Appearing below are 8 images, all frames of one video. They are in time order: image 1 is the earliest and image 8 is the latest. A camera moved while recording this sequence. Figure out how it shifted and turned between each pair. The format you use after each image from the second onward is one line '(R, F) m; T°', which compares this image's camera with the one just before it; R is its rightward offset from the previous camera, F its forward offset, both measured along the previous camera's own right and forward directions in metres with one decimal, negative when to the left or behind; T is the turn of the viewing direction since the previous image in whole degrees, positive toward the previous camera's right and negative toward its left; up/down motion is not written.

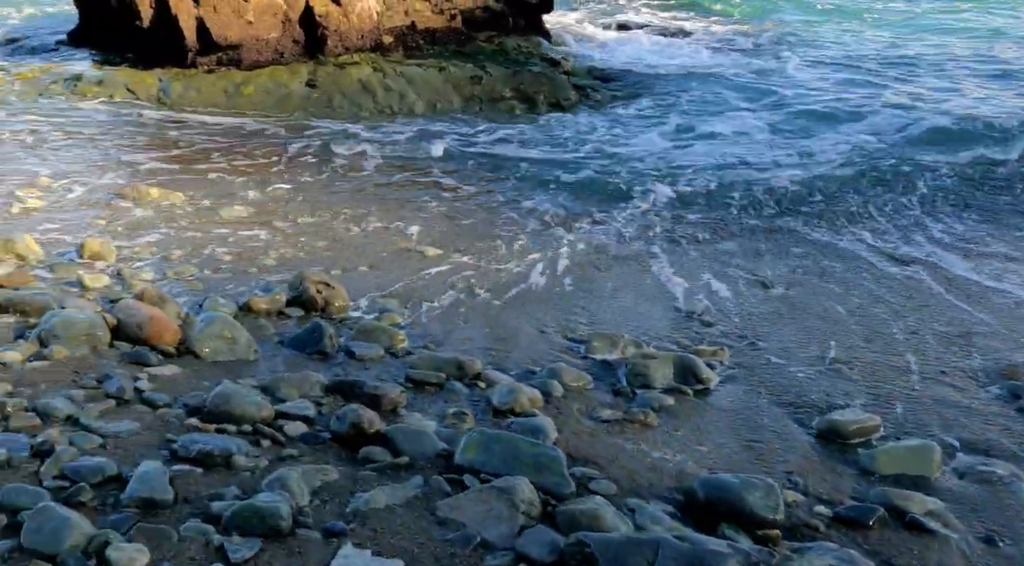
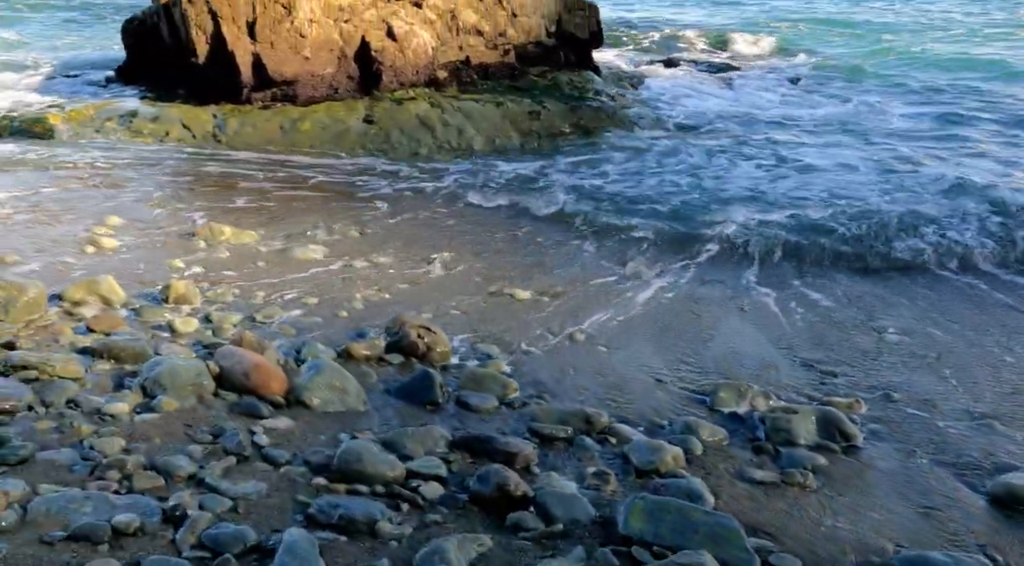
(-0.6, +0.3) m; -1°
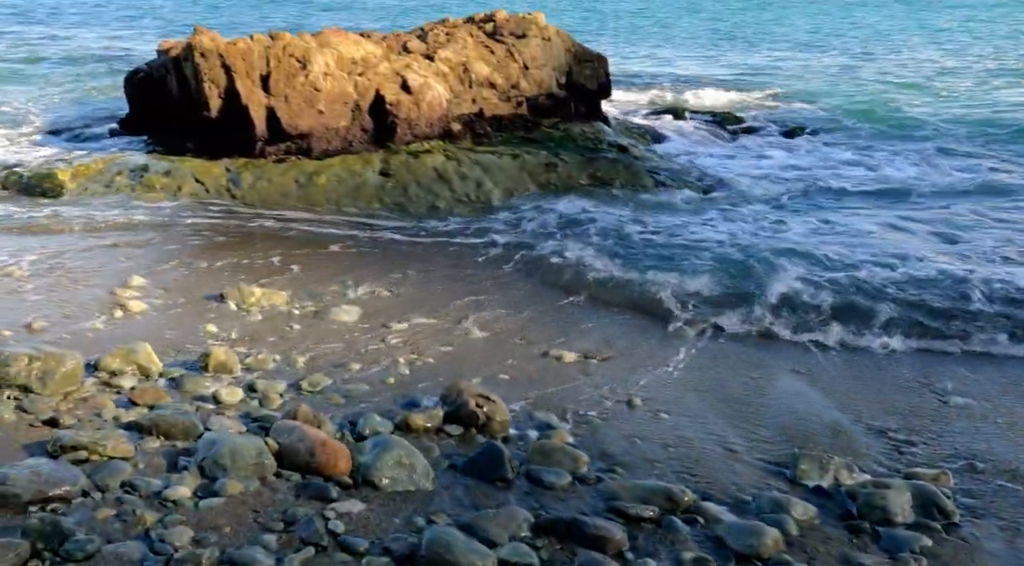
(-0.5, +0.2) m; +1°
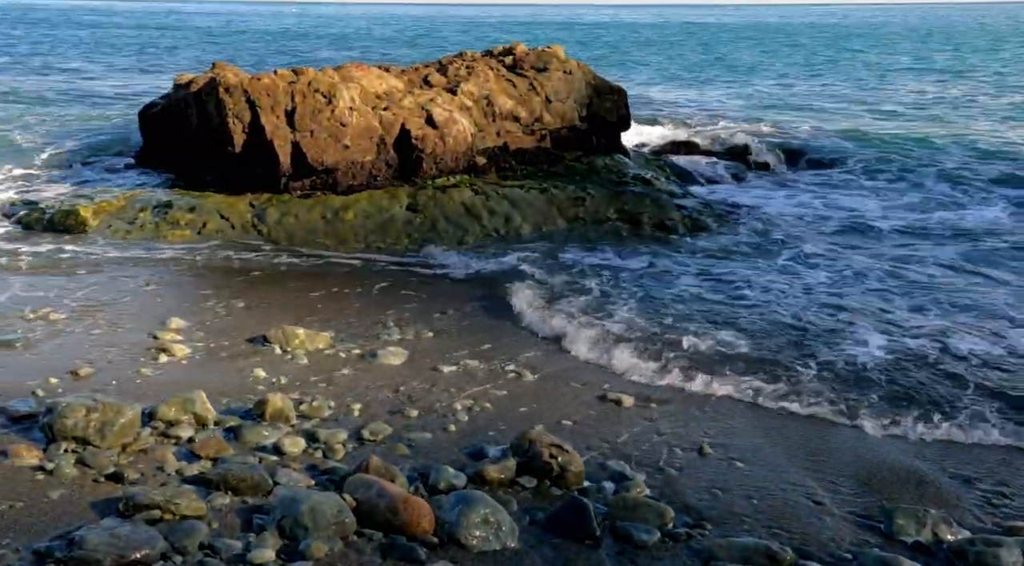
(-0.5, +0.2) m; 0°
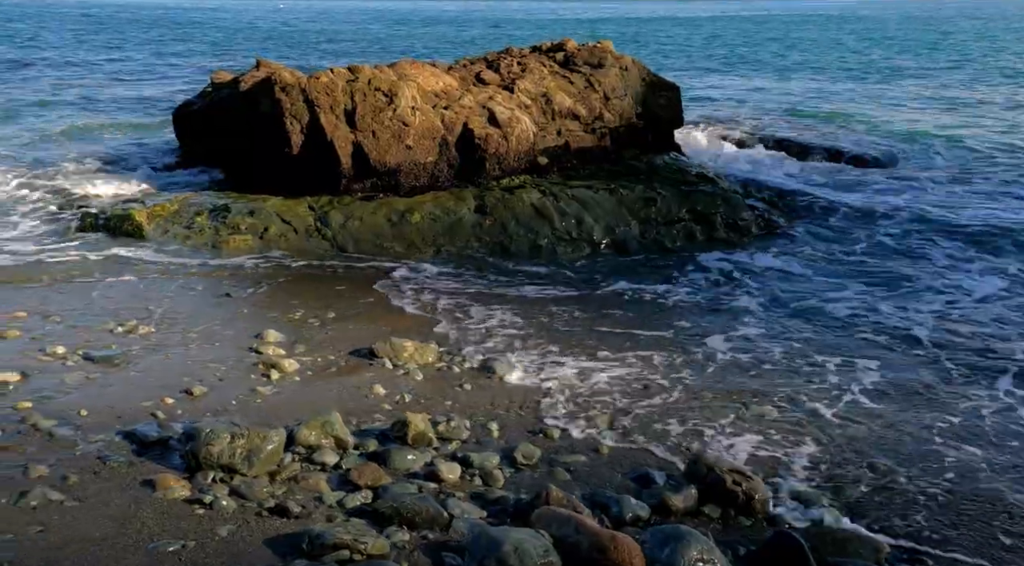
(-1.0, +0.4) m; 0°
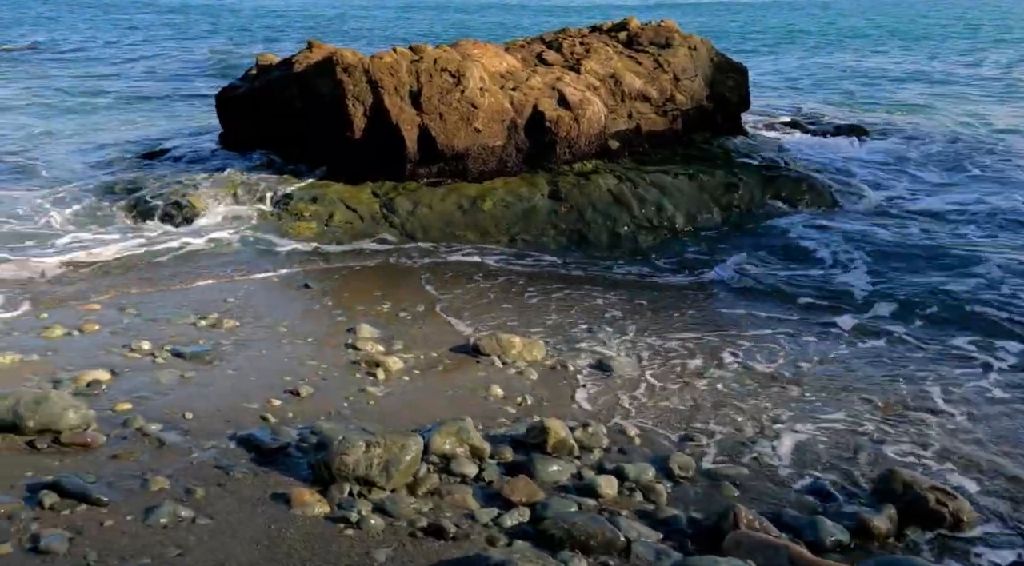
(-0.8, +0.6) m; -1°
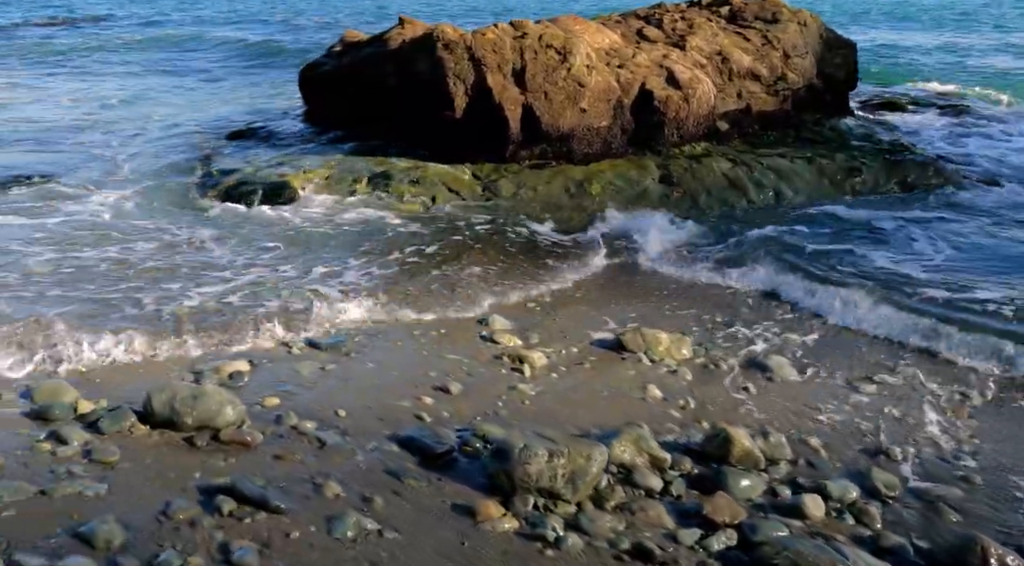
(-0.8, +0.4) m; -2°
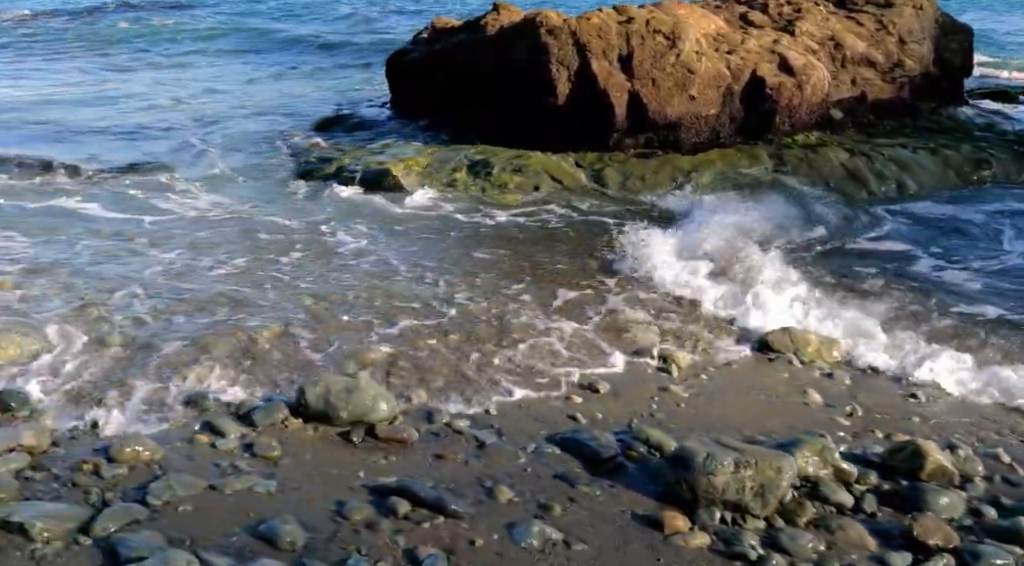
(-0.7, +0.4) m; -3°
